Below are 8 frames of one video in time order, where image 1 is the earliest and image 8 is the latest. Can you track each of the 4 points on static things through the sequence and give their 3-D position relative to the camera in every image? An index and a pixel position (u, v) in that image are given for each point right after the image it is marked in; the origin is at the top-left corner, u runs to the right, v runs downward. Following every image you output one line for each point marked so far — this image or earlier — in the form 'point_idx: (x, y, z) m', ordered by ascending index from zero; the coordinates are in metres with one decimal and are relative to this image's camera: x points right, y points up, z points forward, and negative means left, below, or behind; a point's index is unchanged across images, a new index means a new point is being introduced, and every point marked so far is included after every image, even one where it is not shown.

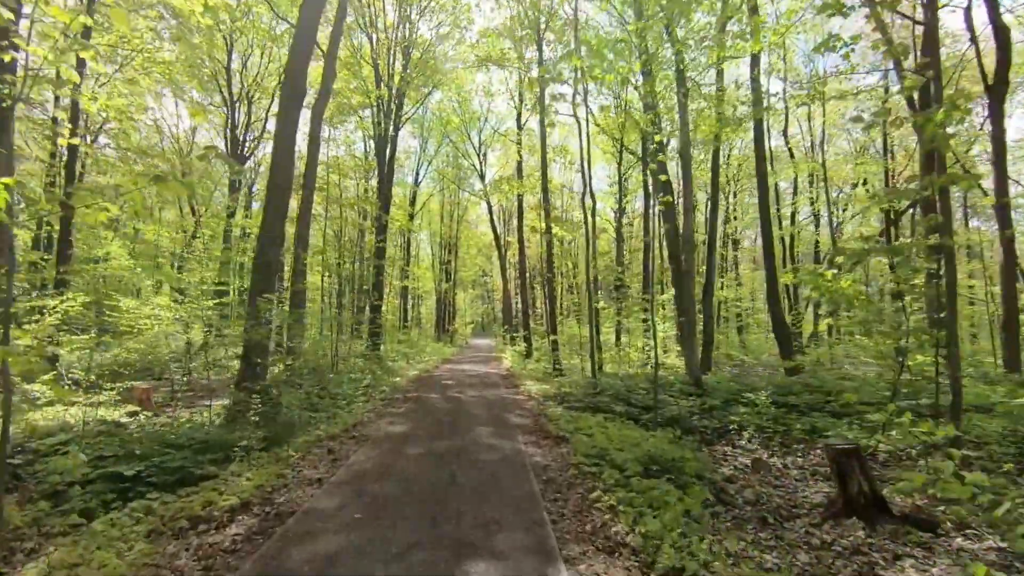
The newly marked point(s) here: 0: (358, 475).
0: (-1.3, -1.5, +4.4) m
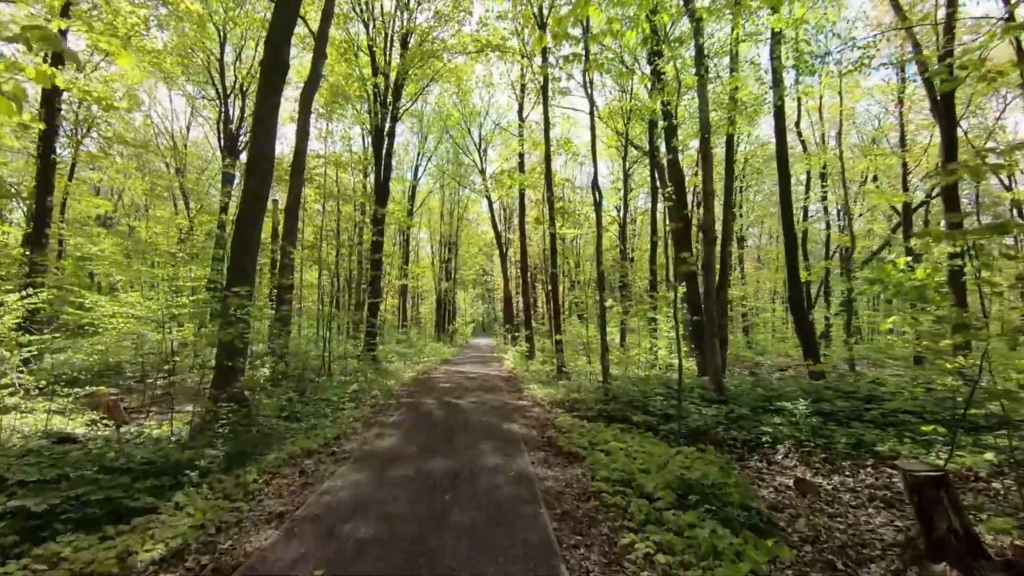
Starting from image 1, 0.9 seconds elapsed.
0: (-1.2, -1.5, +3.6) m
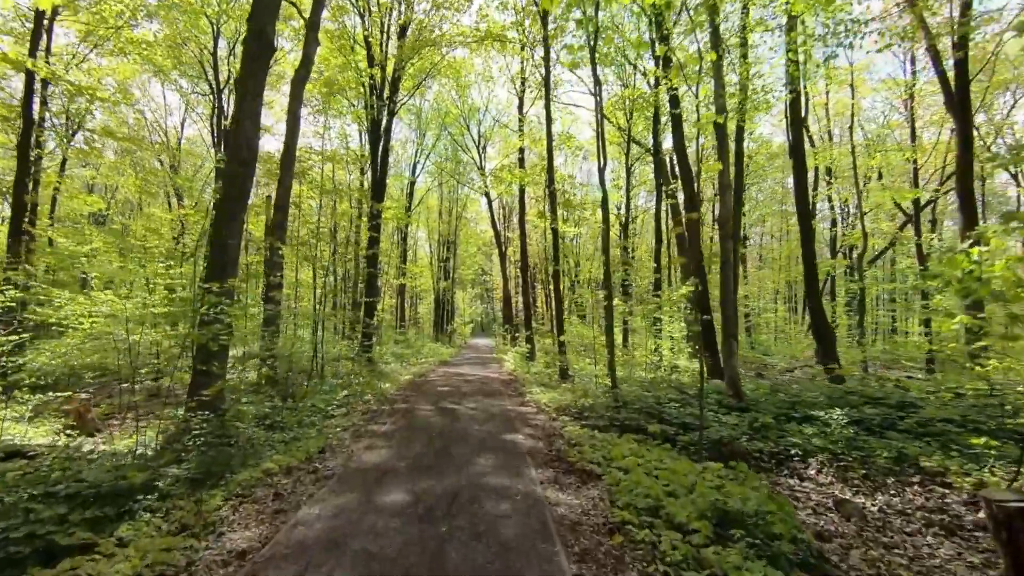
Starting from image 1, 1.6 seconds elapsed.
0: (-1.2, -1.4, +3.0) m
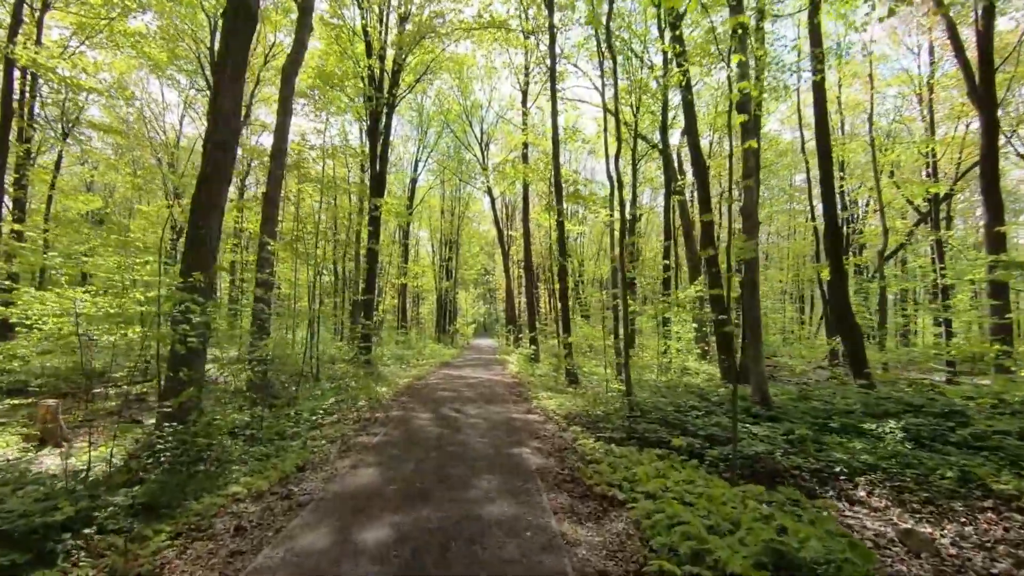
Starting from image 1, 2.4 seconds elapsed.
0: (-1.1, -1.4, +2.4) m
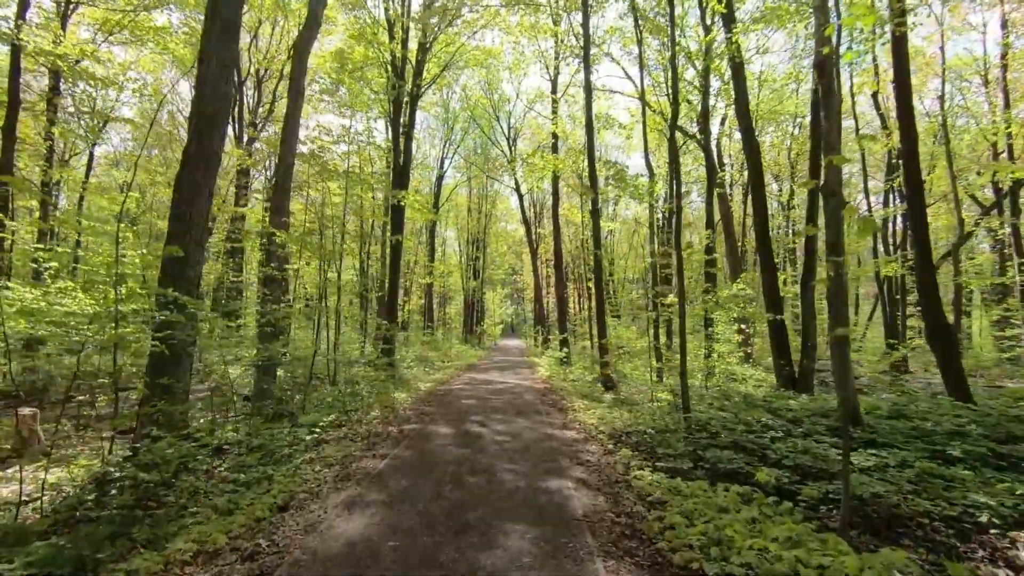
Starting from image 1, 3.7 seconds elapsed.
0: (-1.0, -1.3, +1.4) m
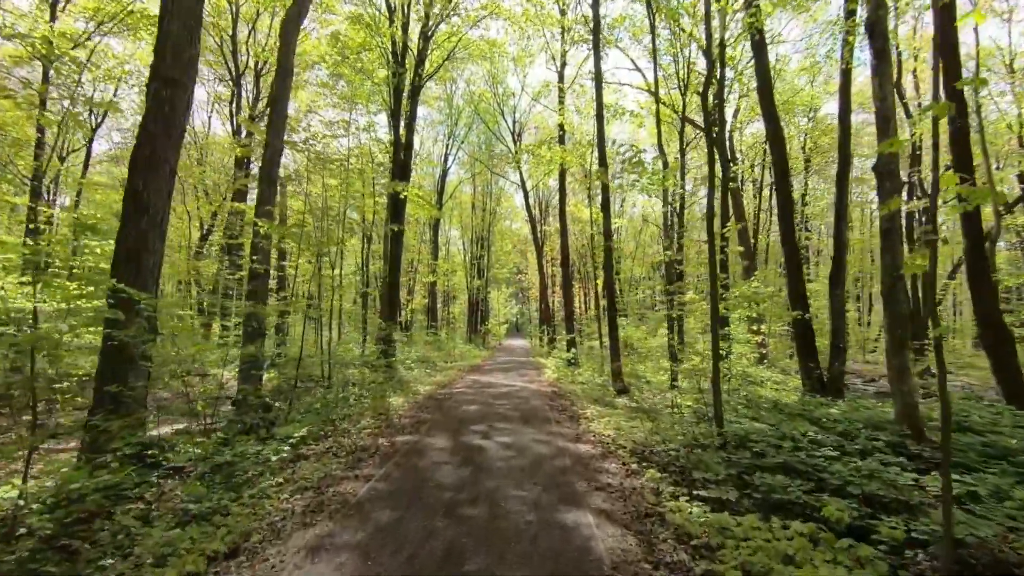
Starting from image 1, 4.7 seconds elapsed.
0: (-1.0, -1.3, +0.6) m
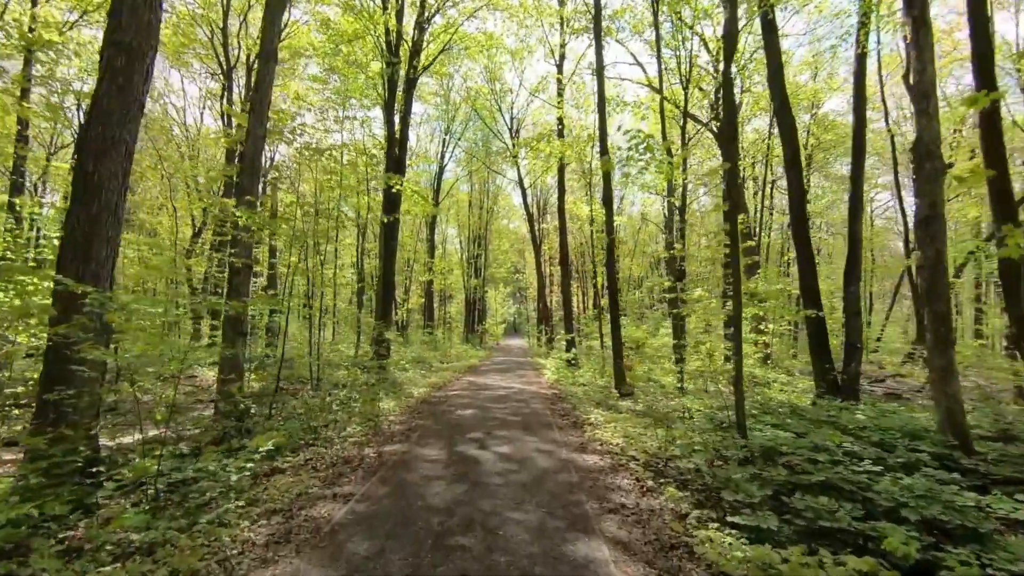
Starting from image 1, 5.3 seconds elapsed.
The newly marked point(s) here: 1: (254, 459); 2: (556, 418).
0: (-0.9, -1.2, +0.1) m
1: (-2.2, -1.4, +4.6) m
2: (+0.6, -1.7, +7.2) m
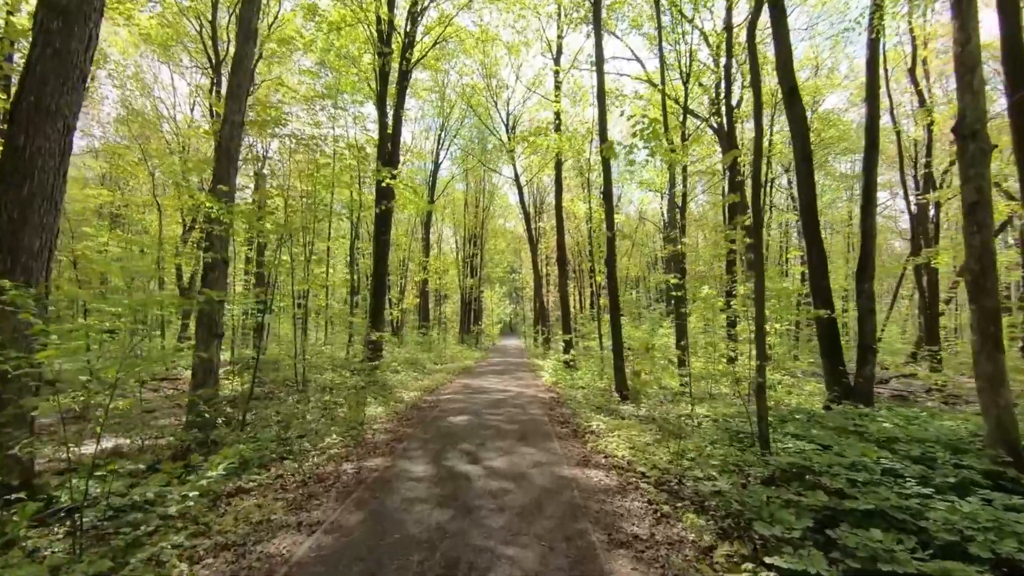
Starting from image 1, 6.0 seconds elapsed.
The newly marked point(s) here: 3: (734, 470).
0: (-0.9, -1.2, -0.4) m
1: (-2.2, -1.4, +4.1) m
2: (+0.5, -1.7, +6.7) m
3: (+1.7, -1.3, +4.0) m
